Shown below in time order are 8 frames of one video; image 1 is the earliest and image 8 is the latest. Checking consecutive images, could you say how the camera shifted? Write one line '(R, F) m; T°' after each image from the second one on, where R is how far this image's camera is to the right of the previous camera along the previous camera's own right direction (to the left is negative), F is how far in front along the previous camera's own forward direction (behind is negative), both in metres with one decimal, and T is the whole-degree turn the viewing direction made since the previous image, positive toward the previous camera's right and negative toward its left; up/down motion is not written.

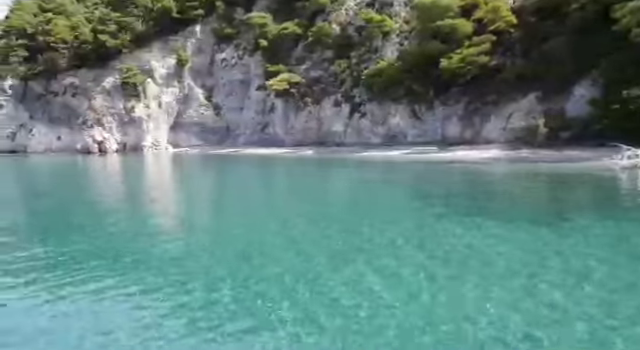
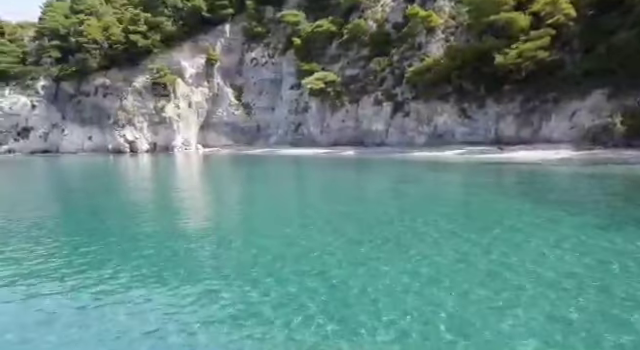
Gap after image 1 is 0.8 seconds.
(-1.5, +1.2) m; -2°
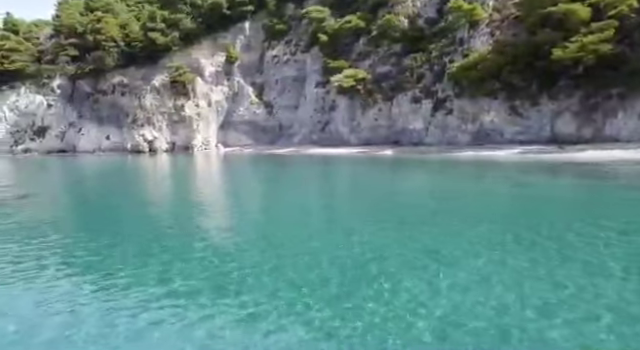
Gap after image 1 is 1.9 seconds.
(-2.3, +1.4) m; -1°
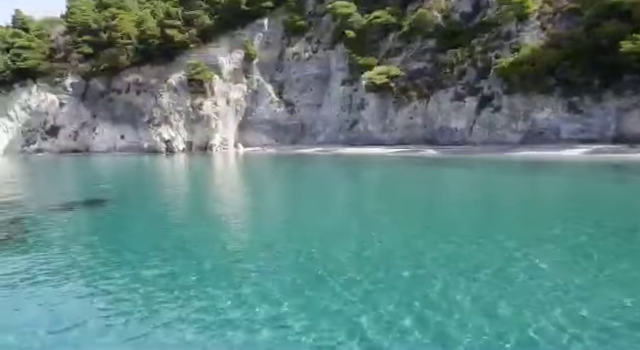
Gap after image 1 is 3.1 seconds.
(-2.6, +1.6) m; 0°
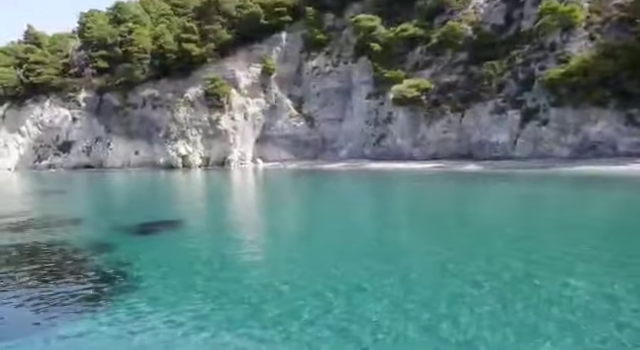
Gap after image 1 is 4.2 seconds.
(-2.4, +1.4) m; 0°
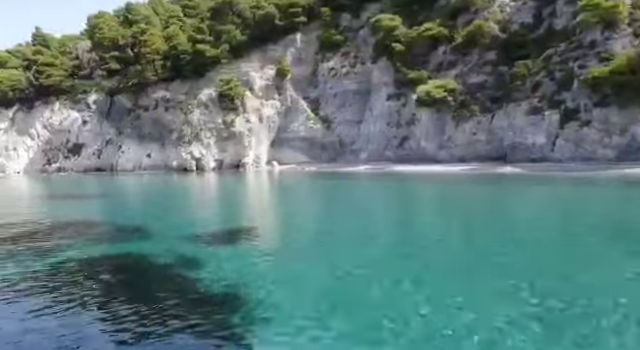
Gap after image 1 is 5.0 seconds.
(-1.9, +1.2) m; 0°
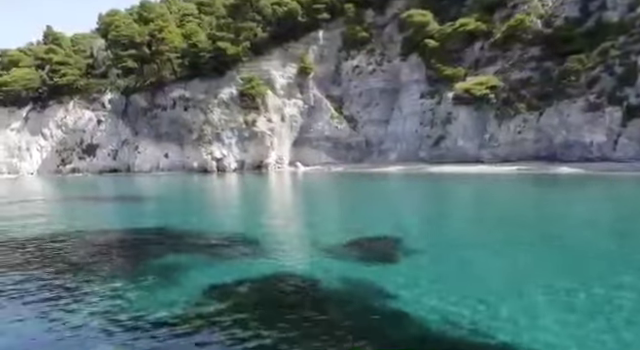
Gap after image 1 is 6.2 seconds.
(-2.8, +1.7) m; 0°
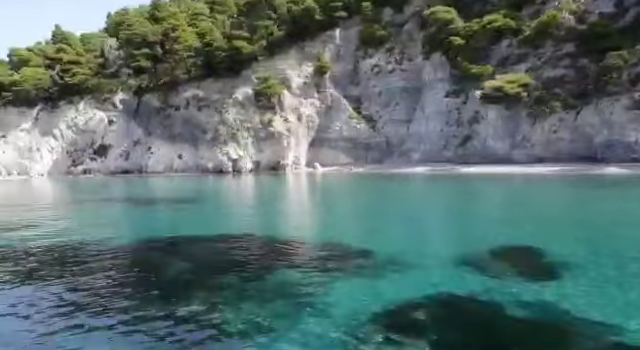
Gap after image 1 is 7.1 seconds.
(-1.9, +1.2) m; 0°
